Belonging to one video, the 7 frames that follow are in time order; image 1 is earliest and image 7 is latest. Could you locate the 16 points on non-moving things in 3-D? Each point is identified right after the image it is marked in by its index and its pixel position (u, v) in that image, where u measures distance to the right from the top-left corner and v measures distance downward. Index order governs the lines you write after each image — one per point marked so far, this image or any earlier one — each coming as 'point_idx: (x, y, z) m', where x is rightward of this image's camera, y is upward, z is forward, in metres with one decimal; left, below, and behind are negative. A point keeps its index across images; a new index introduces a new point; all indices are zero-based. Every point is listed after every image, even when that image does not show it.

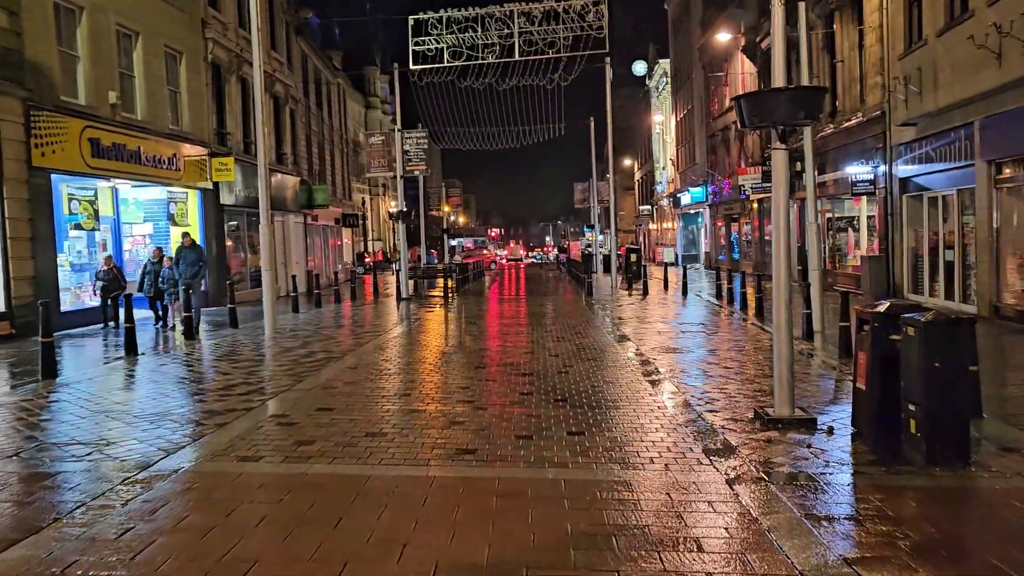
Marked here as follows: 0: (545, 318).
0: (+0.7, -0.7, +19.1) m
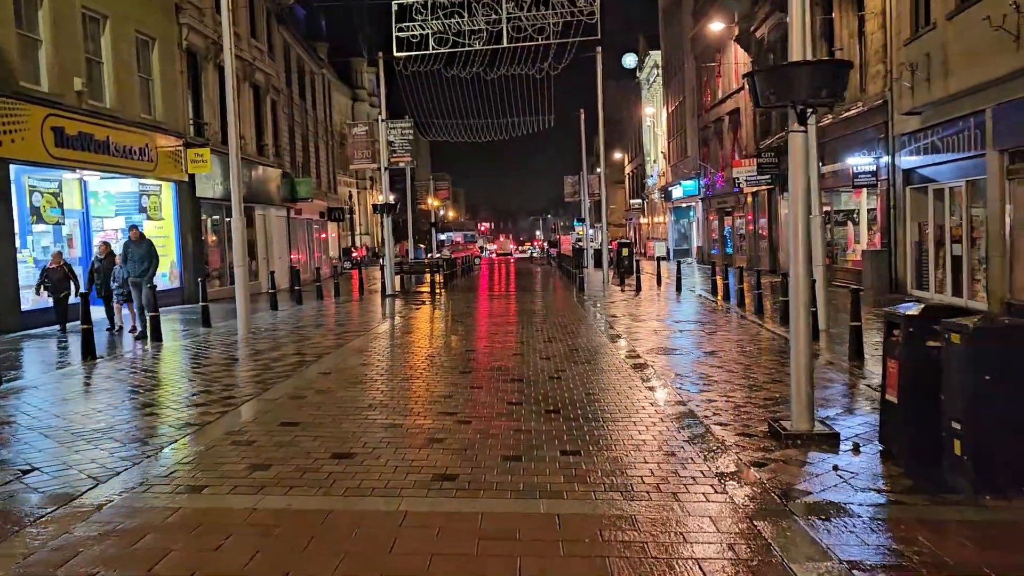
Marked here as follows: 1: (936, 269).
0: (+0.5, -0.6, +18.3) m
1: (+8.0, +0.4, +16.6) m
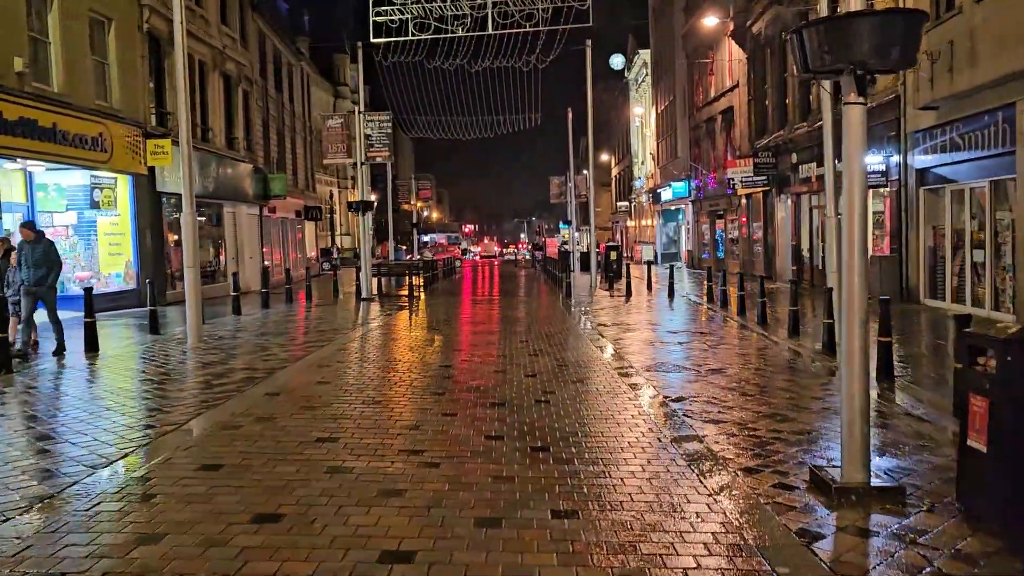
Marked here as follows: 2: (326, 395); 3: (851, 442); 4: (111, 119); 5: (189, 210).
0: (+0.1, -0.7, +17.0) m
1: (+7.7, +0.2, +15.3) m
2: (-1.8, -1.0, +8.3) m
3: (+2.0, -0.9, +5.1) m
4: (-8.4, +3.6, +18.3) m
5: (-4.7, +1.1, +12.6) m
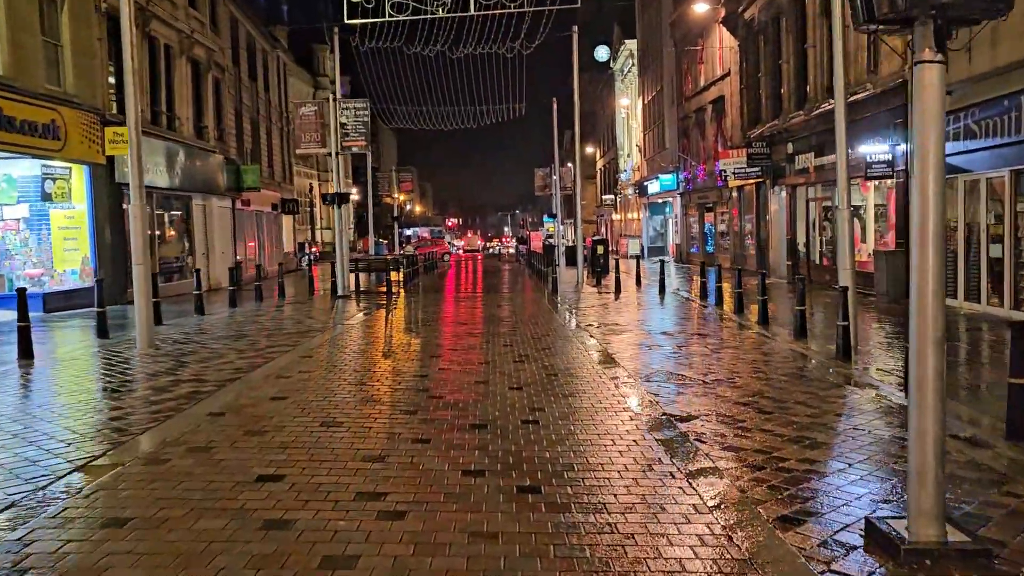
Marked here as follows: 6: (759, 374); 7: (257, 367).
0: (-0.2, -0.6, +15.9) m
1: (+7.5, +0.3, +14.4) m
2: (-1.9, -1.0, +7.1) m
3: (+1.9, -0.9, +4.1) m
4: (-8.8, +3.6, +17.1) m
5: (-4.9, +1.1, +11.4) m
6: (+2.7, -0.9, +9.6) m
7: (-2.8, -0.9, +9.6) m
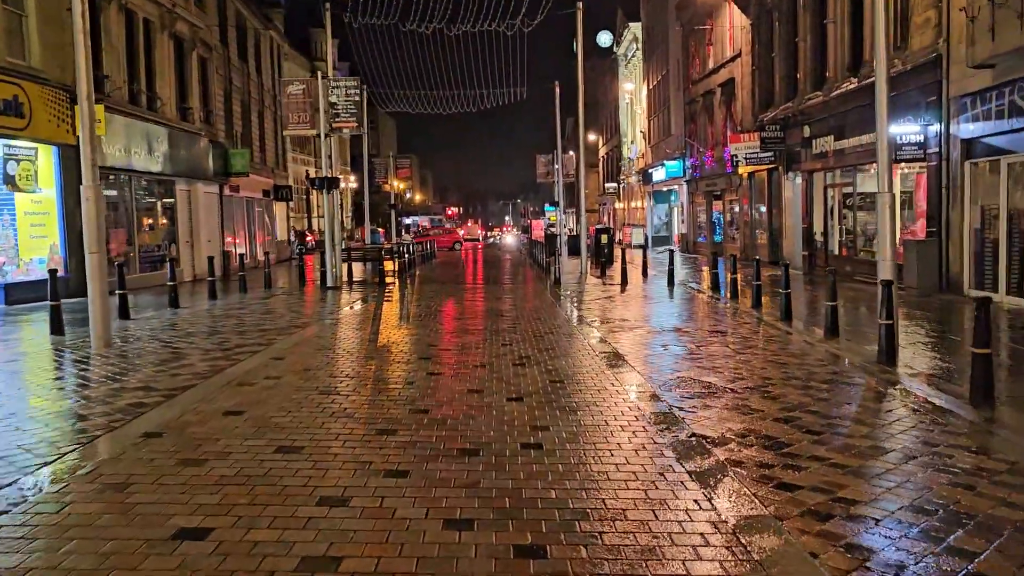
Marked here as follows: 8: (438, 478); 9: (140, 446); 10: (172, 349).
0: (-0.2, -0.5, +14.7) m
1: (+7.5, +0.4, +13.1) m
2: (-1.9, -1.0, +5.9) m
3: (+1.9, -0.9, +2.8) m
4: (-8.8, +3.8, +15.8) m
5: (-4.9, +1.2, +10.1) m
6: (+2.7, -0.9, +8.4) m
7: (-2.8, -0.8, +8.3) m
8: (-0.4, -1.1, +4.9) m
9: (-2.4, -1.0, +5.6) m
10: (-3.9, -0.7, +10.1) m
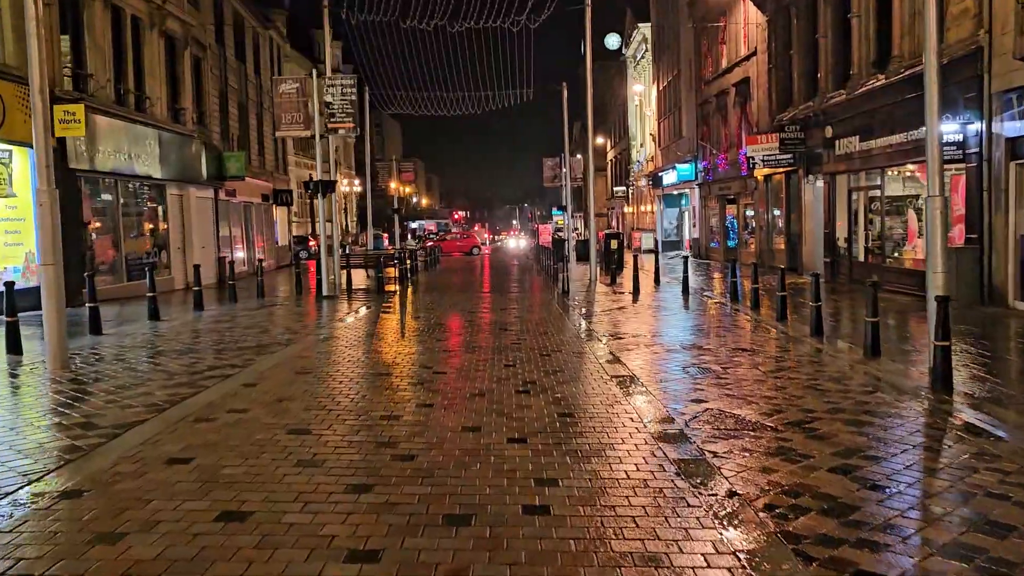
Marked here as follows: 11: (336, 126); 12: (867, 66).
0: (-0.1, -0.7, +13.6) m
1: (+7.5, +0.2, +12.0) m
2: (-1.9, -1.1, +4.8) m
3: (+1.9, -1.1, +1.7) m
4: (-8.7, +3.6, +14.8) m
5: (-4.8, +1.1, +9.1) m
6: (+2.7, -1.0, +7.3) m
7: (-2.8, -1.0, +7.3) m
8: (-0.4, -1.2, +3.8) m
9: (-2.4, -1.2, +4.6) m
10: (-3.9, -0.9, +9.0) m
11: (-3.9, +3.6, +19.5) m
12: (+7.7, +4.8, +18.9) m
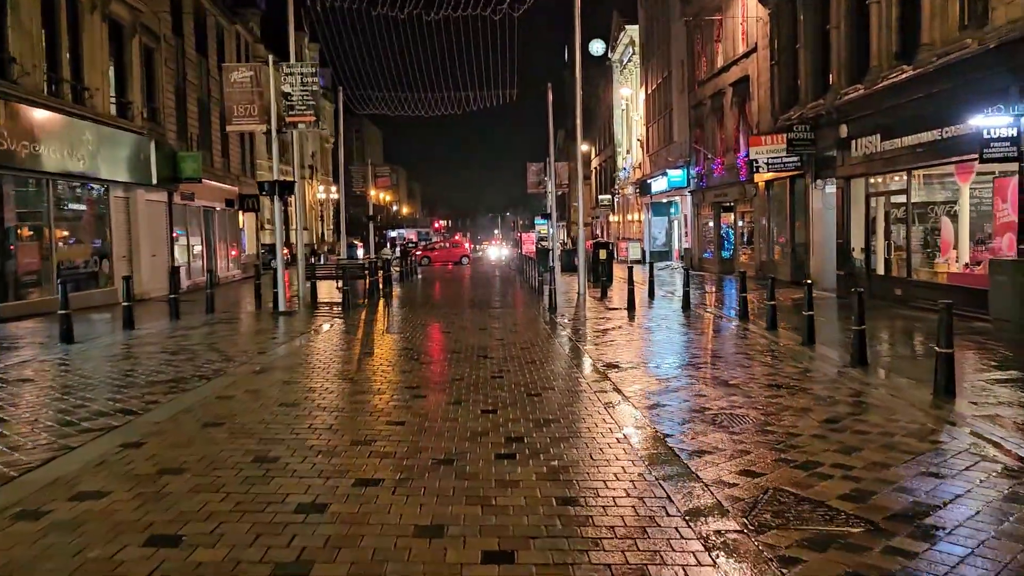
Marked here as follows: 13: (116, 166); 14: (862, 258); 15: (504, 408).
0: (-0.3, -0.9, +11.4) m
1: (+7.3, -0.1, +10.0) m
2: (-2.0, -1.3, +2.7) m
3: (+1.8, -1.2, -0.4) m
4: (-8.9, +3.4, +12.5) m
5: (-5.0, +0.9, +6.9) m
6: (+2.6, -1.2, +5.2) m
7: (-2.9, -1.1, +5.1) m
8: (-0.5, -1.3, +1.7) m
9: (-2.5, -1.3, +2.4) m
10: (-4.1, -1.1, +6.8) m
11: (-4.3, +3.3, +17.3) m
12: (+7.3, +4.5, +17.0) m
13: (-9.1, +2.8, +19.8) m
14: (+7.4, +0.6, +18.5) m
15: (-0.1, -1.1, +7.7) m
